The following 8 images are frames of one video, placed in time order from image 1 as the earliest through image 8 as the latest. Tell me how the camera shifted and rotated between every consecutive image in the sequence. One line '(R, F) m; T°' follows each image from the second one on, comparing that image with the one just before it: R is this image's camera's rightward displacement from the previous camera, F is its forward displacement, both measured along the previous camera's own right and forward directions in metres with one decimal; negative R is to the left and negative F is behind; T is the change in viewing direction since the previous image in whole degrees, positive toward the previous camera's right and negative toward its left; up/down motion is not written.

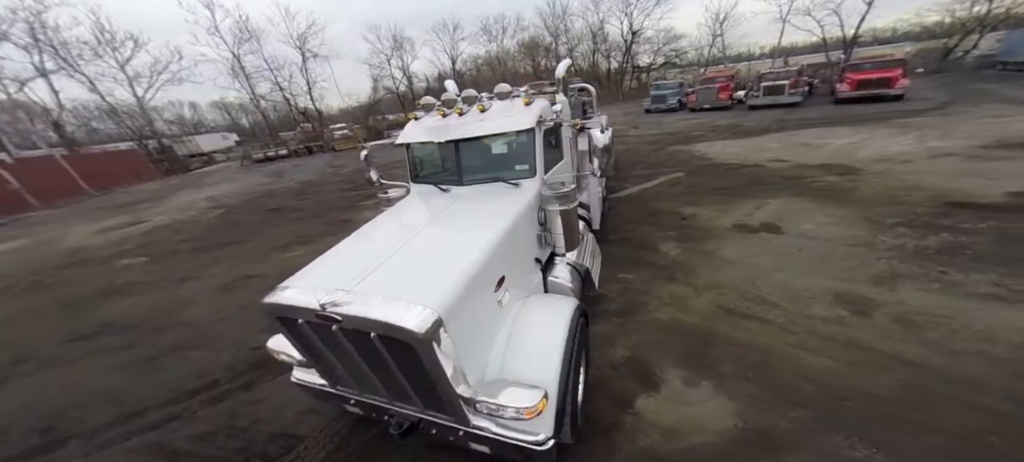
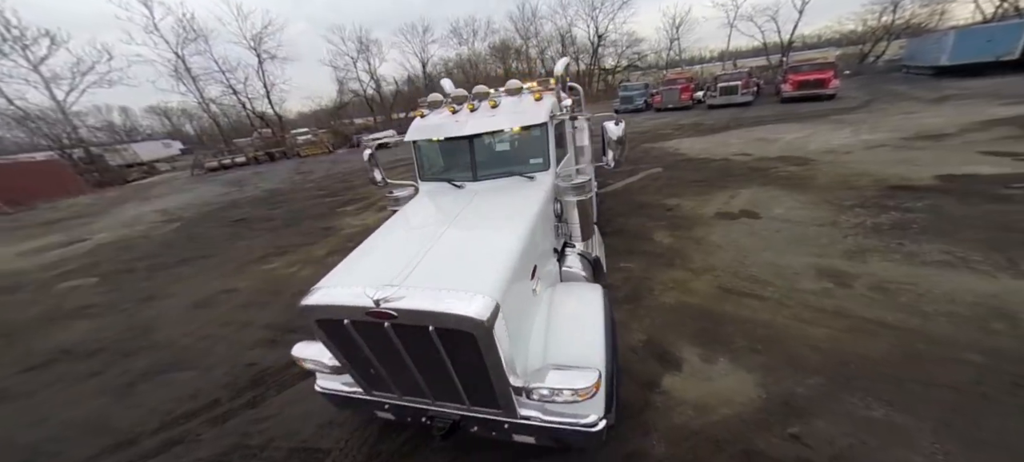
(-0.5, 0.0) m; +6°
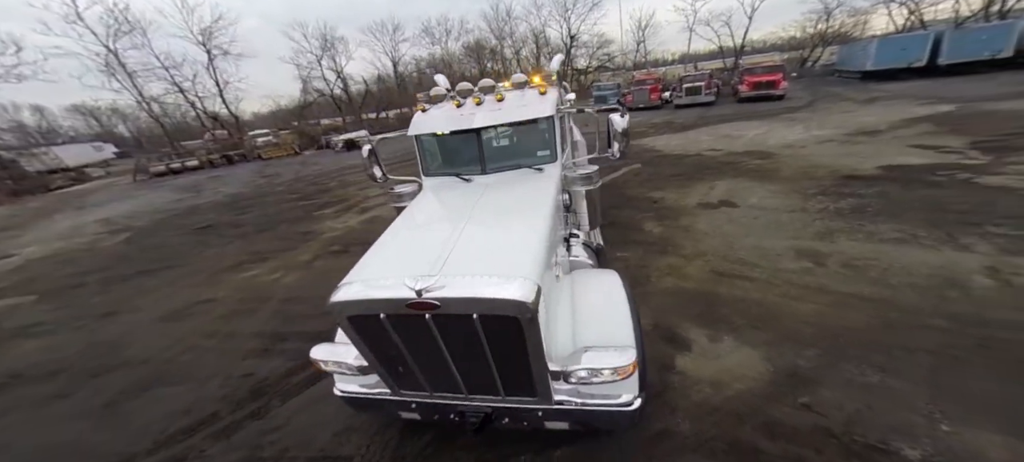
(-0.4, 0.0) m; +5°
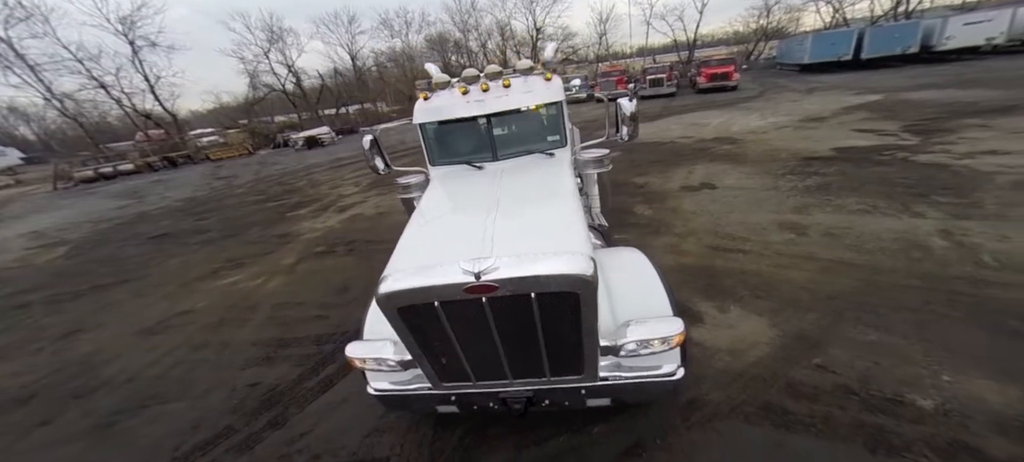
(-0.5, 0.0) m; +6°
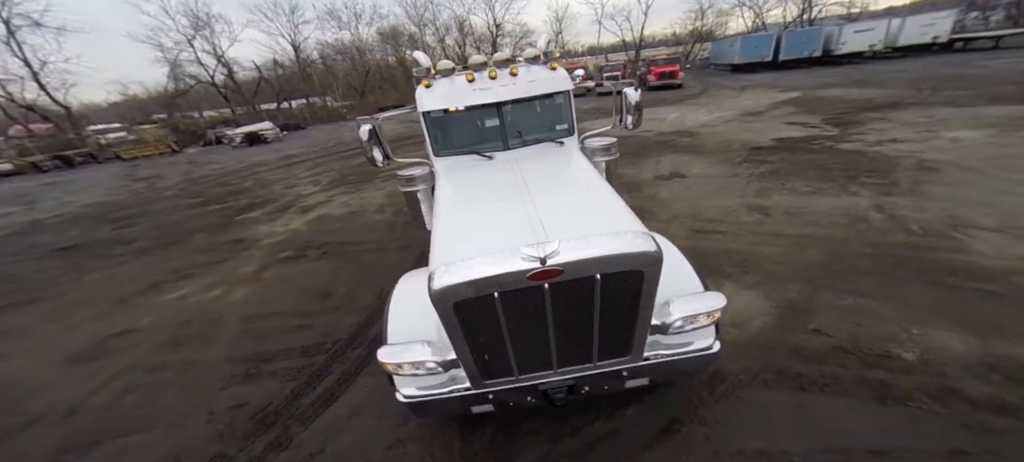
(-0.6, +0.1) m; +8°
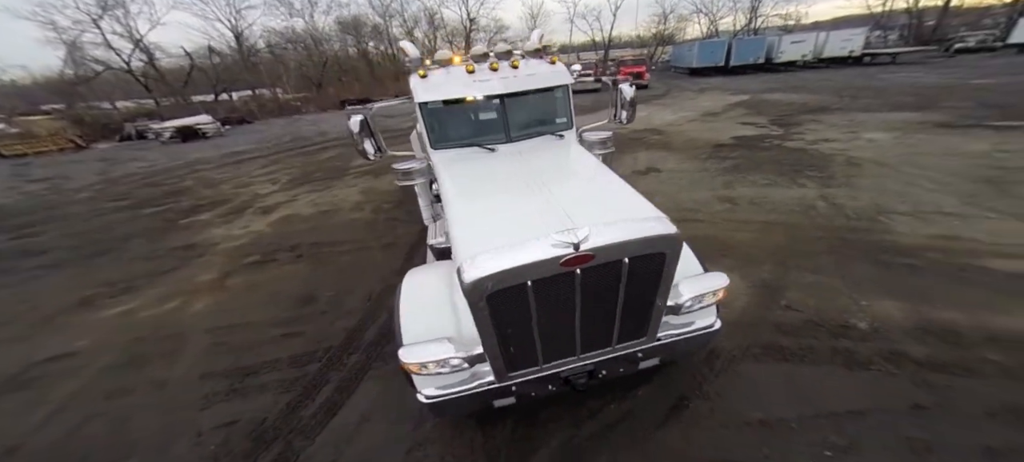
(-0.4, 0.0) m; +6°
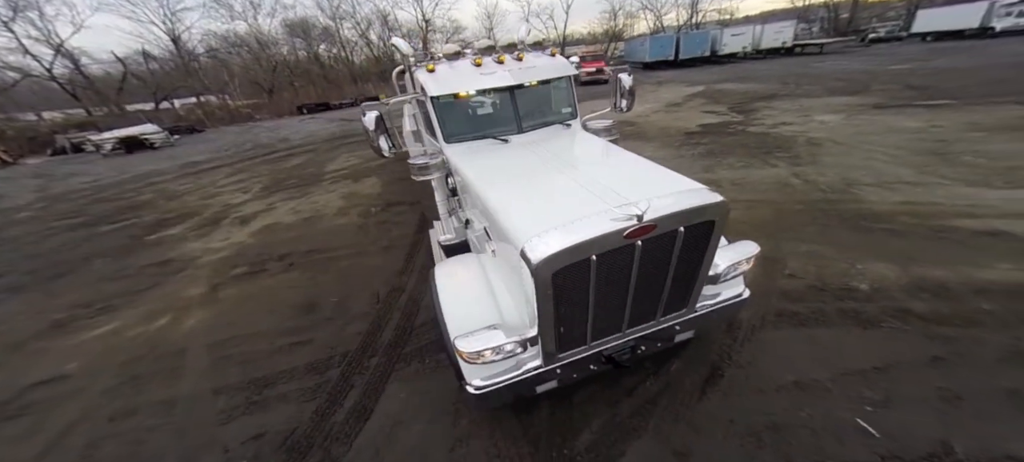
(-0.5, 0.0) m; +5°
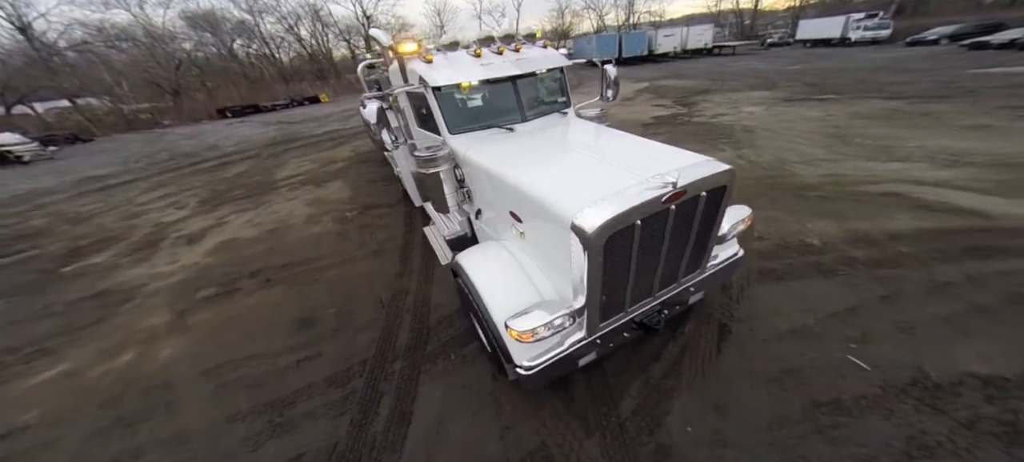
(-0.6, 0.0) m; +8°
